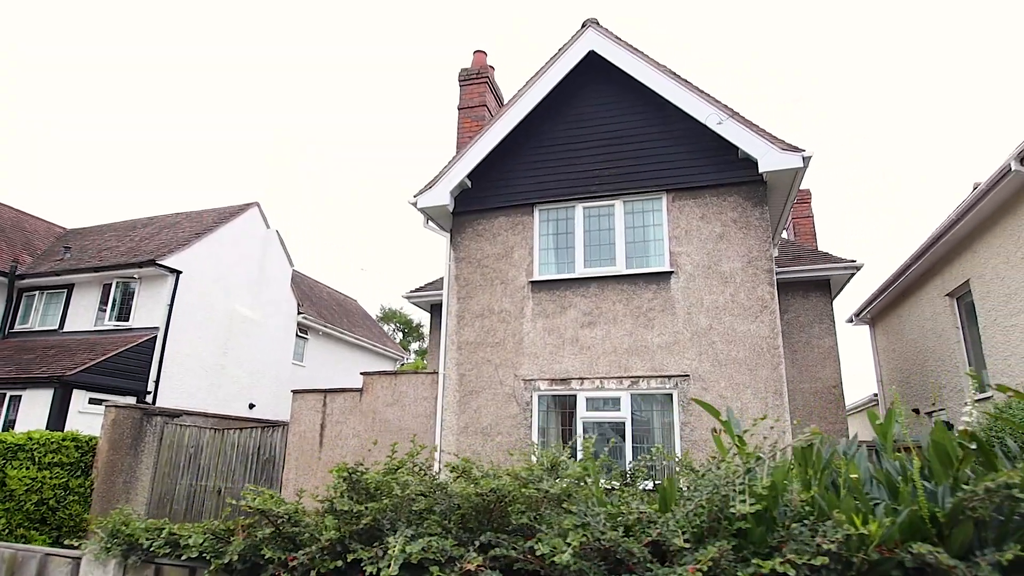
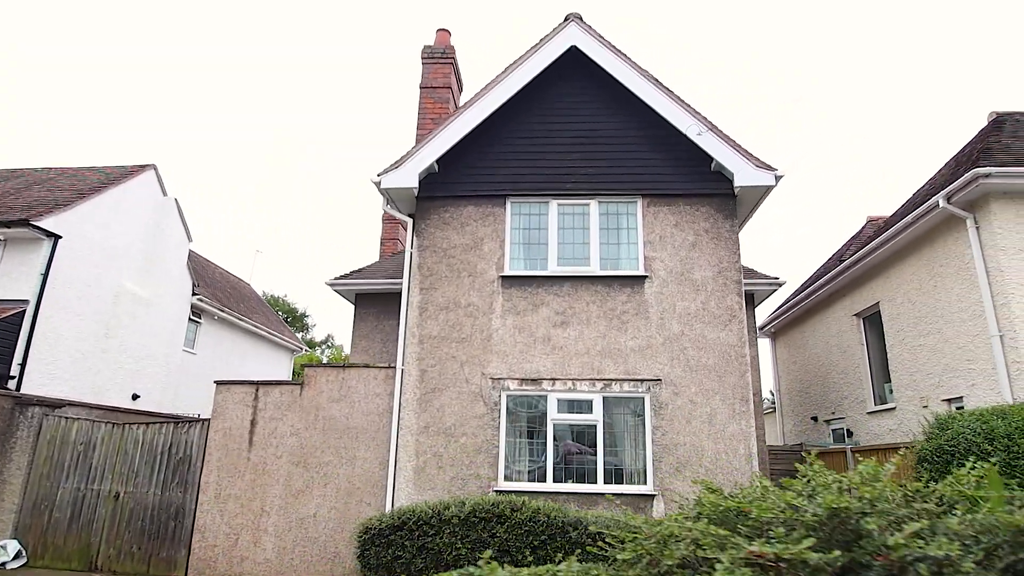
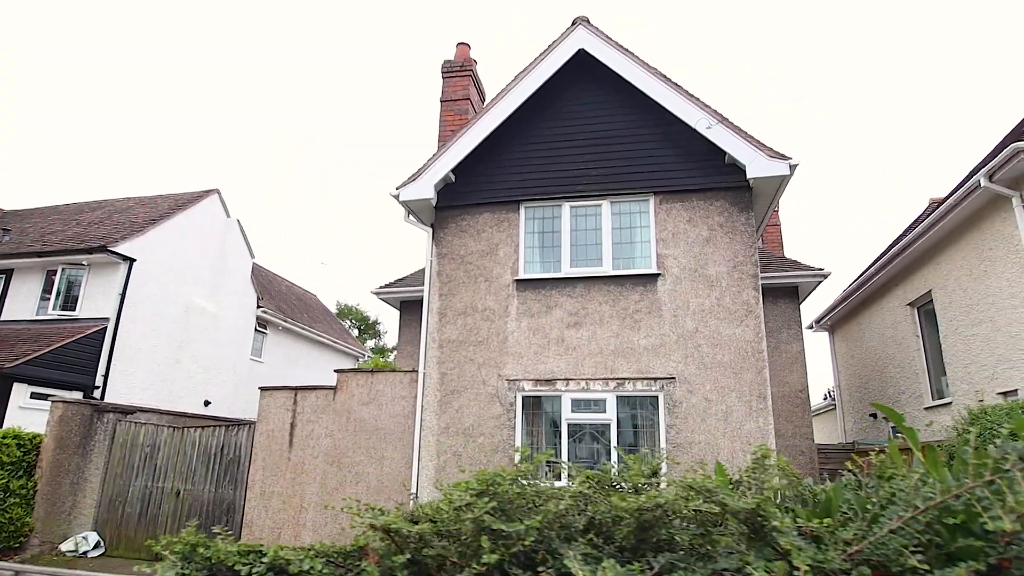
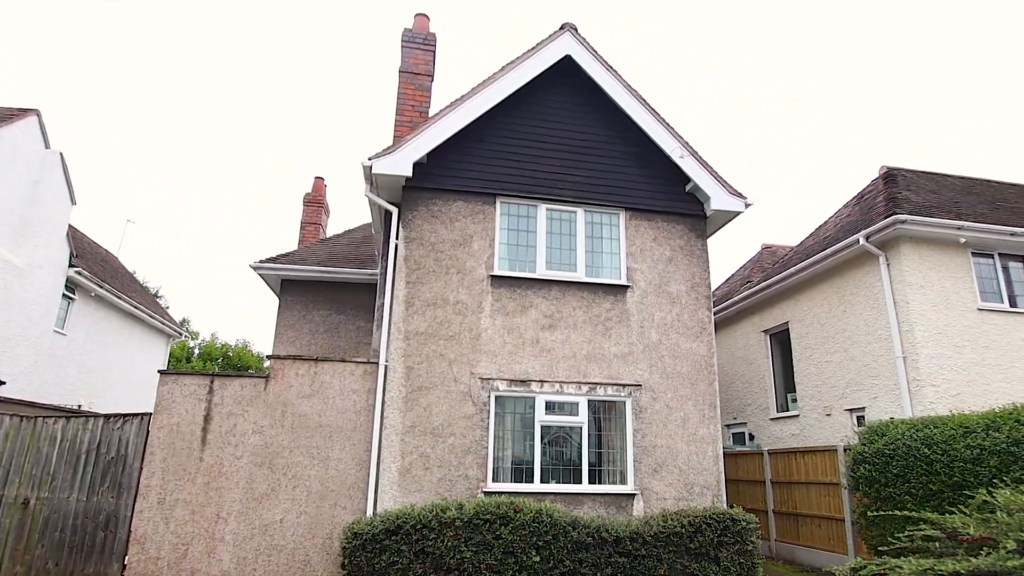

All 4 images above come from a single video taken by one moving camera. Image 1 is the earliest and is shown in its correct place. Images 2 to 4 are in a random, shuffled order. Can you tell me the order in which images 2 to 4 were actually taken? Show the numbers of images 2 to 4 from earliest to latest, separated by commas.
3, 2, 4
